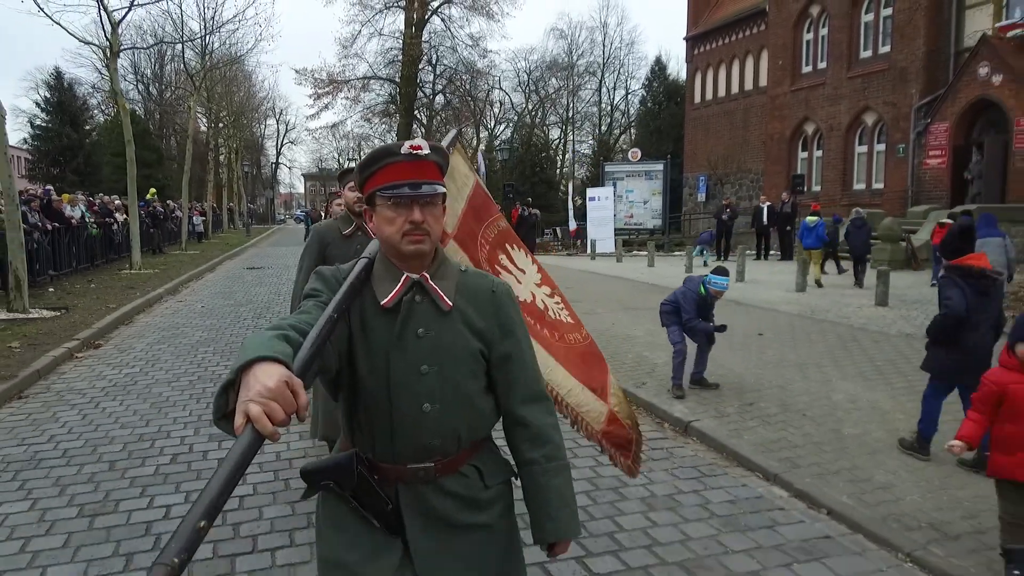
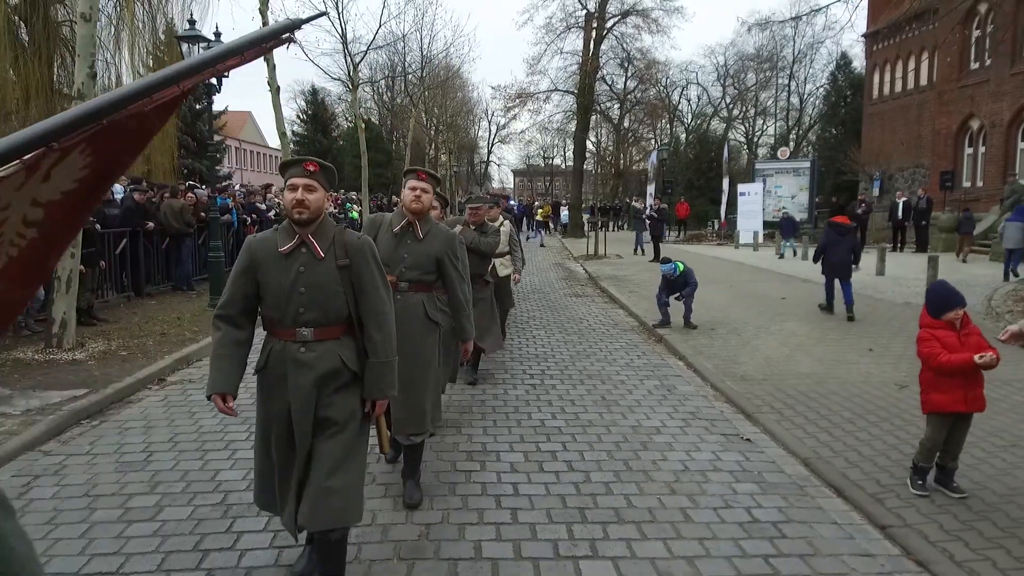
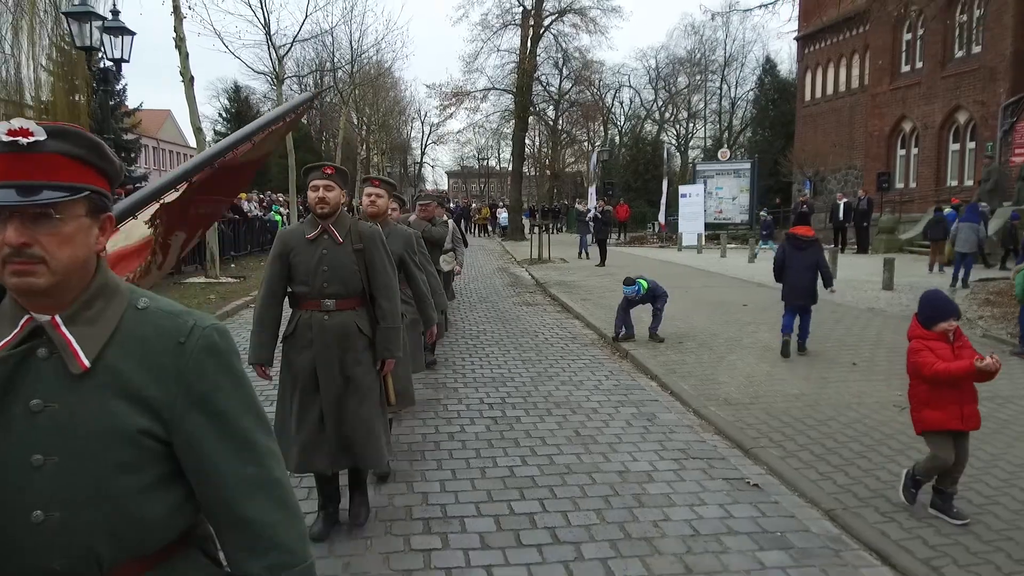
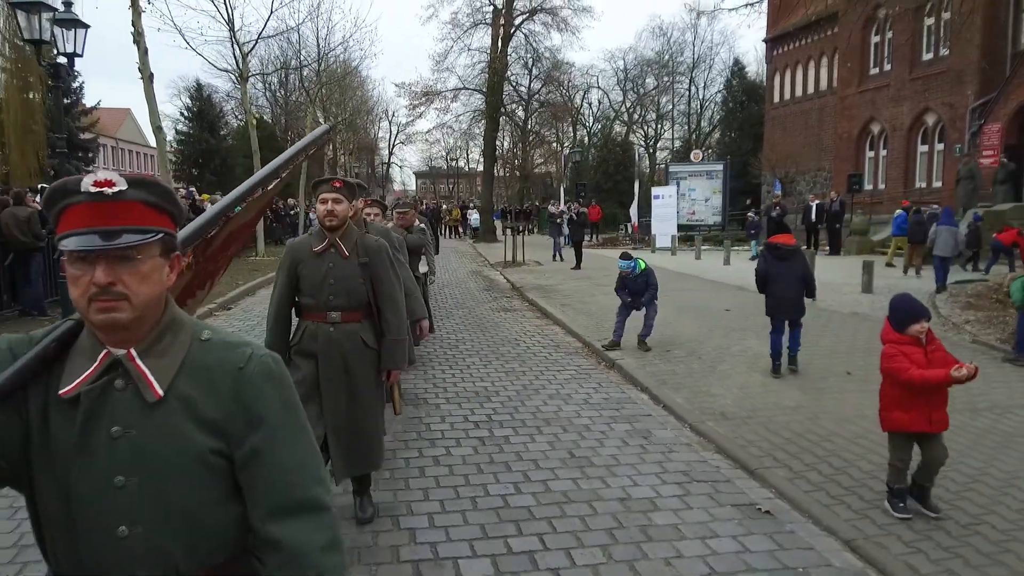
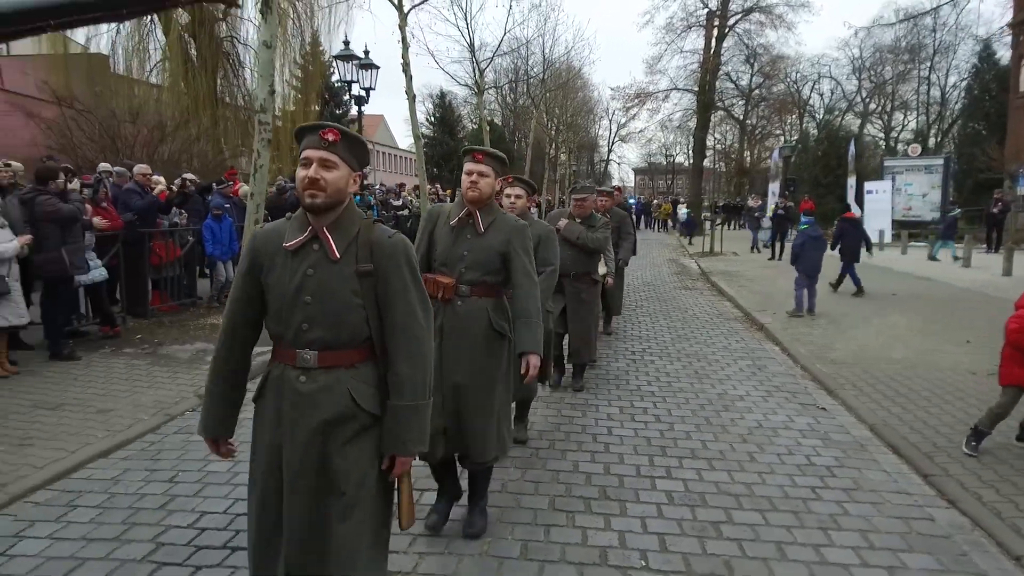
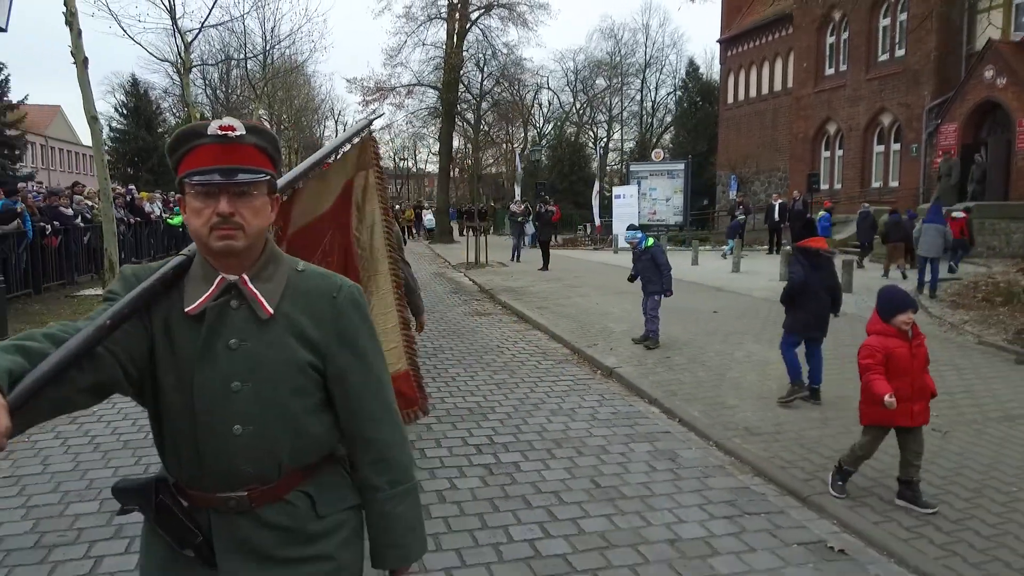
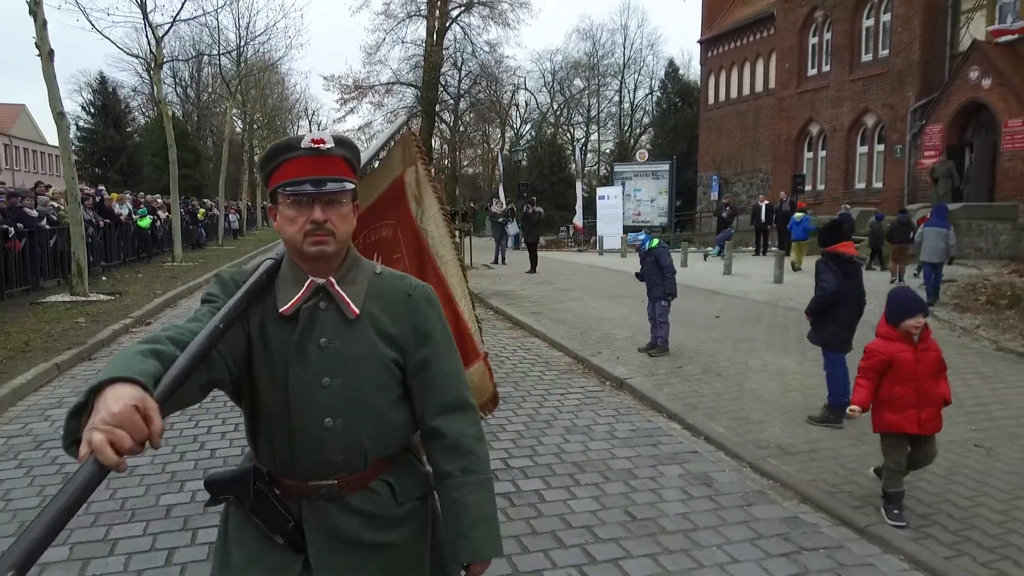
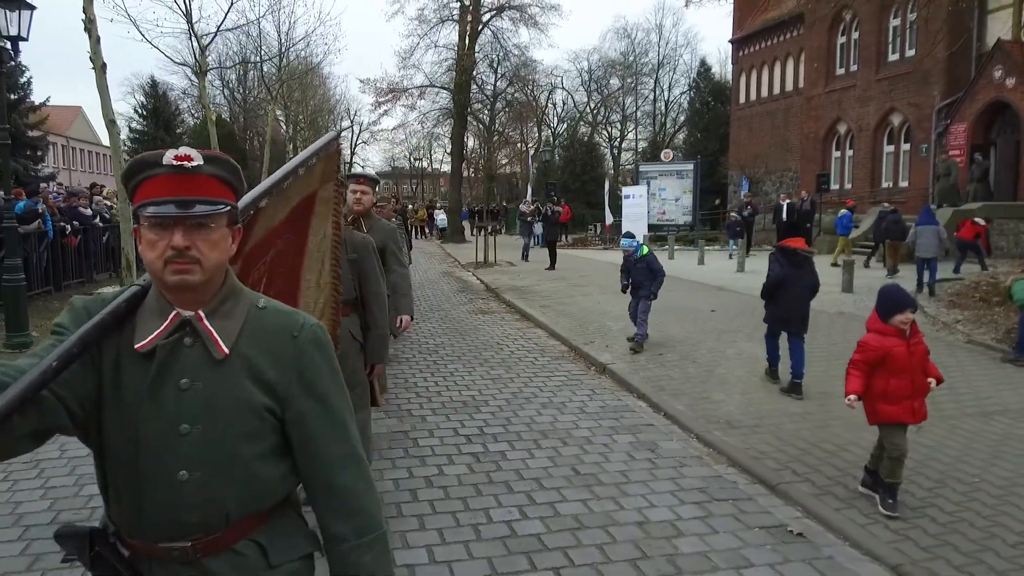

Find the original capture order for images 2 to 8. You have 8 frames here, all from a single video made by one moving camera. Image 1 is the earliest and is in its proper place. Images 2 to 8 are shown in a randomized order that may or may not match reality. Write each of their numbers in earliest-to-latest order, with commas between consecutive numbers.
7, 6, 8, 4, 3, 2, 5
